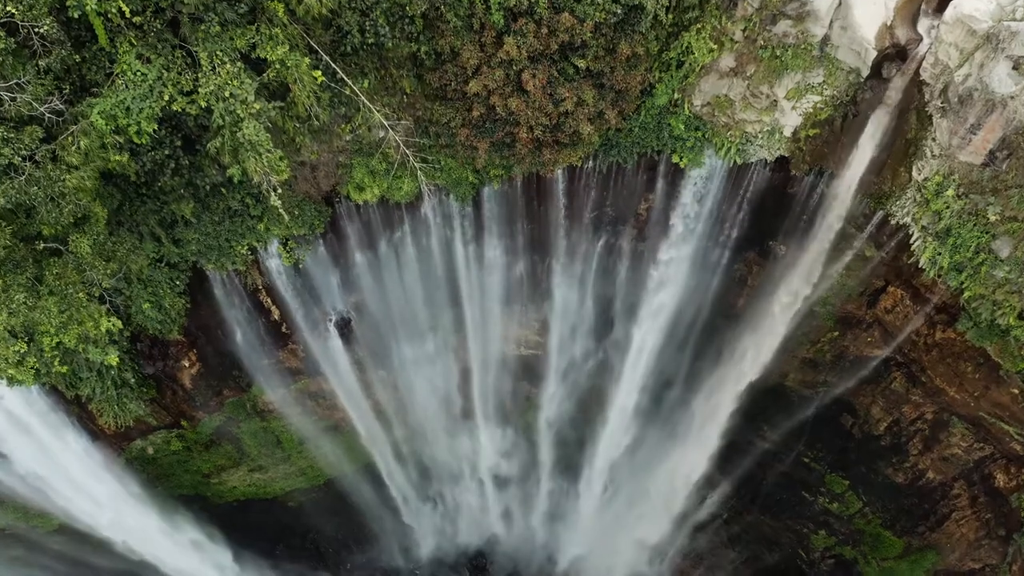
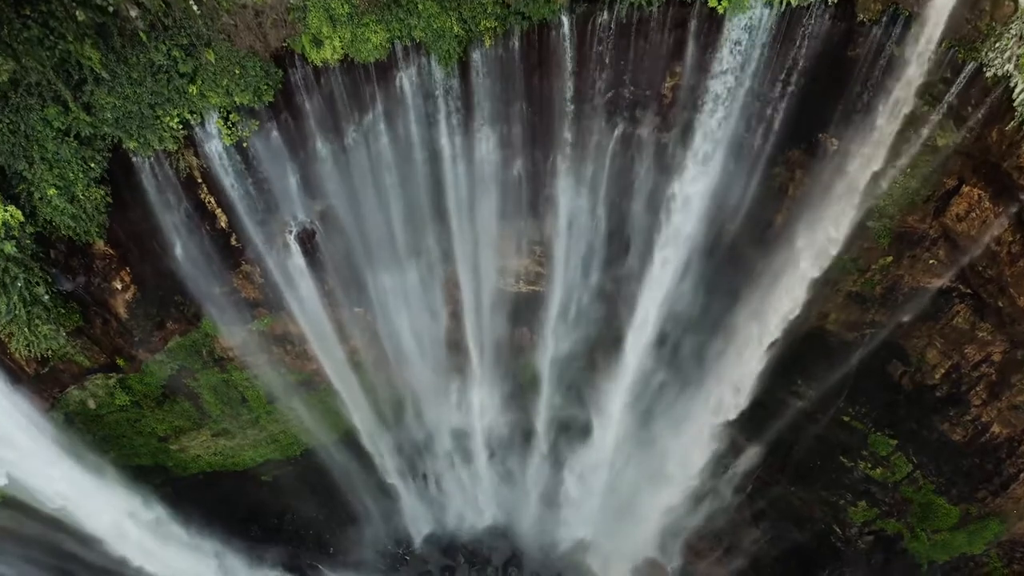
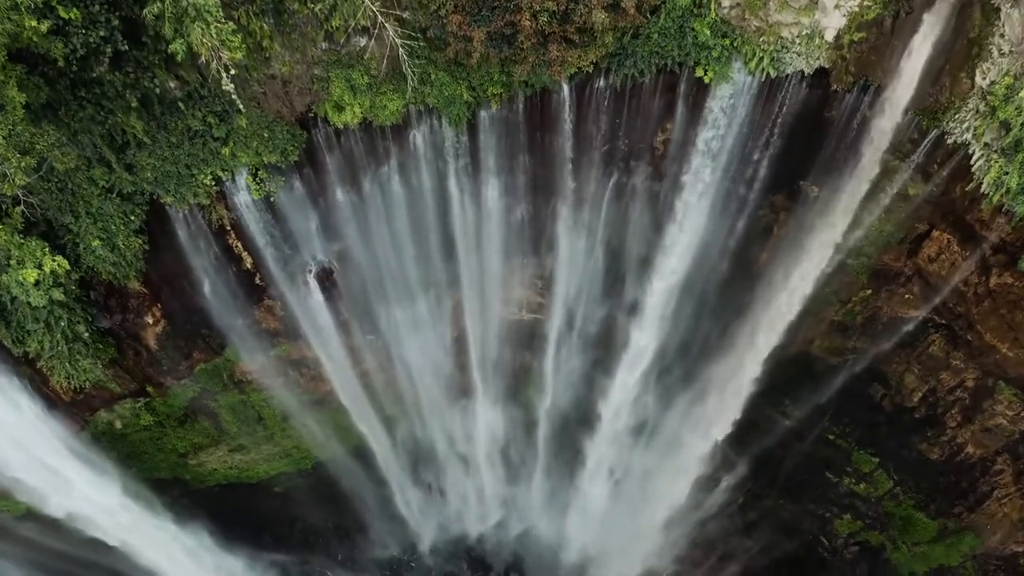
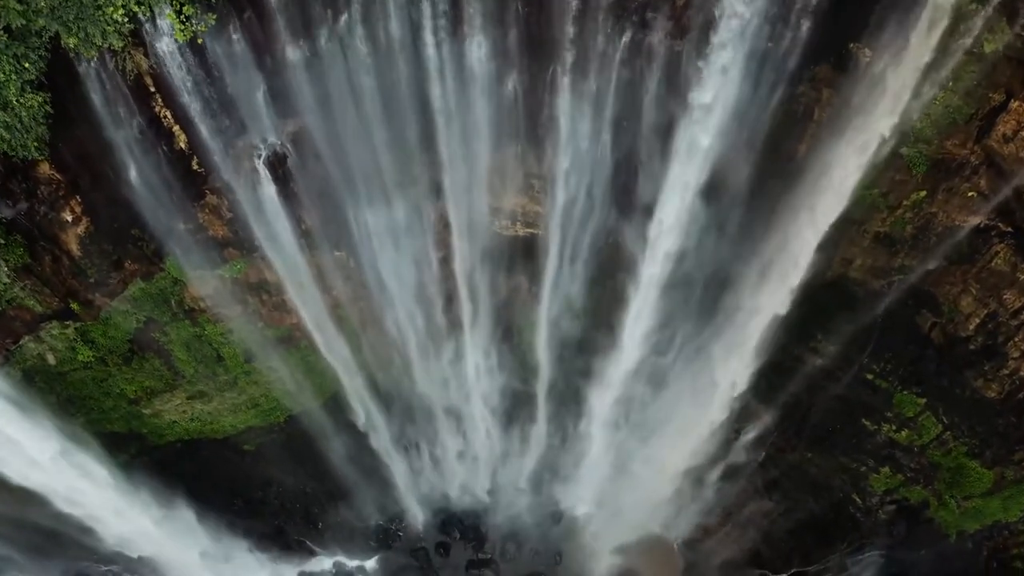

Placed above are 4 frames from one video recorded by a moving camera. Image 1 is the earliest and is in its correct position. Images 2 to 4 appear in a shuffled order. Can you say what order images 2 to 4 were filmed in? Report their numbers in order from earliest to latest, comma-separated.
3, 2, 4
